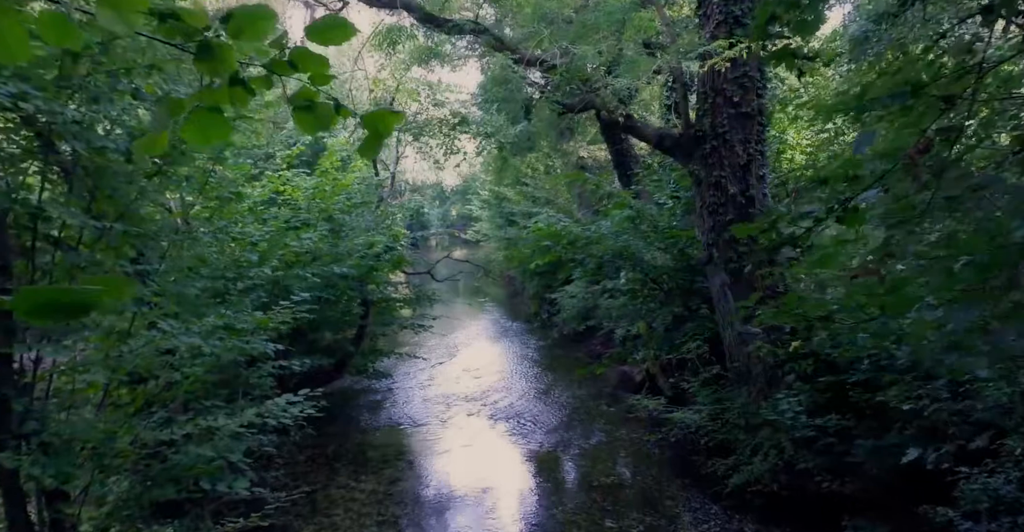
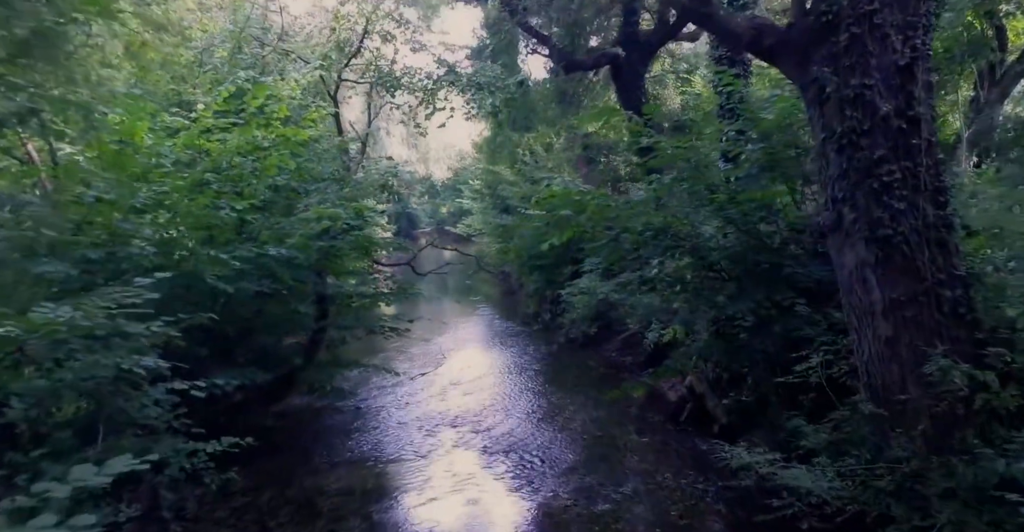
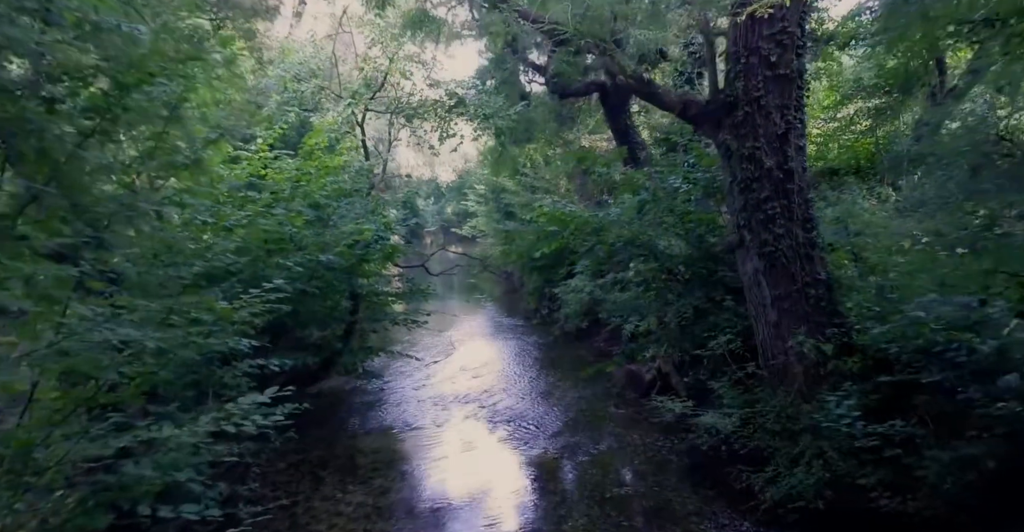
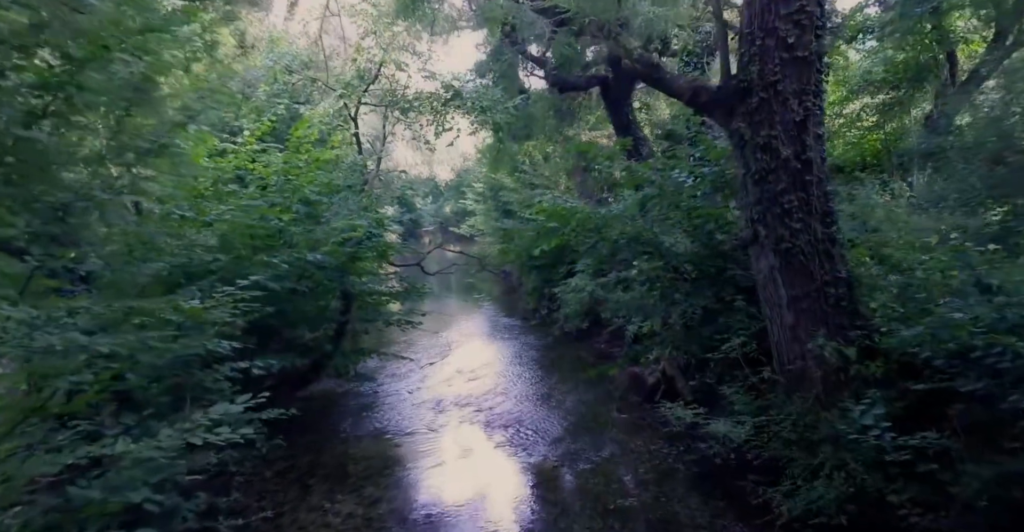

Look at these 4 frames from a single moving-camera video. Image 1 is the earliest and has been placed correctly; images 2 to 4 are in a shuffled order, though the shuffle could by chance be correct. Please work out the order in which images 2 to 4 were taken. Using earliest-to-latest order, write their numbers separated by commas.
3, 4, 2
